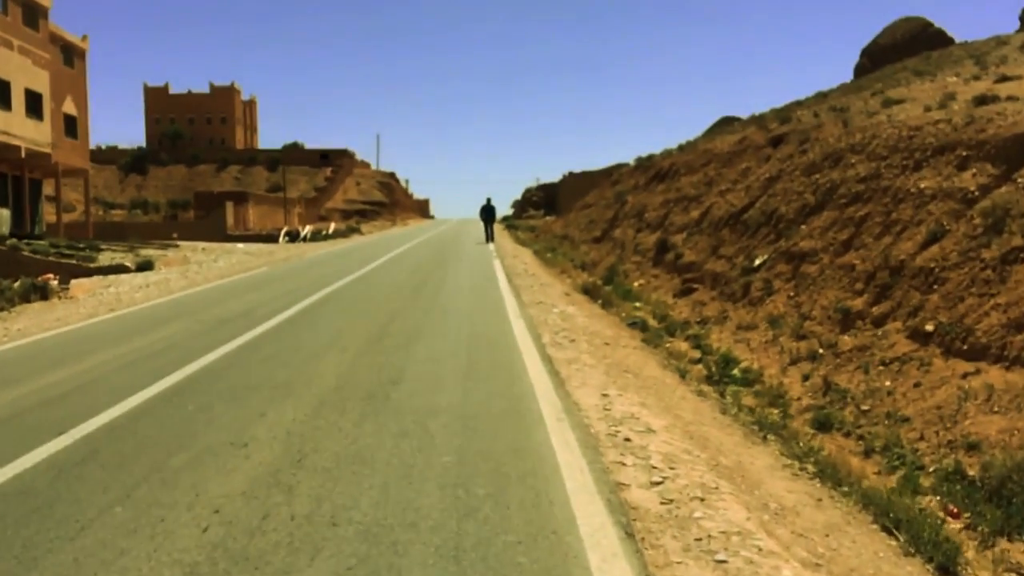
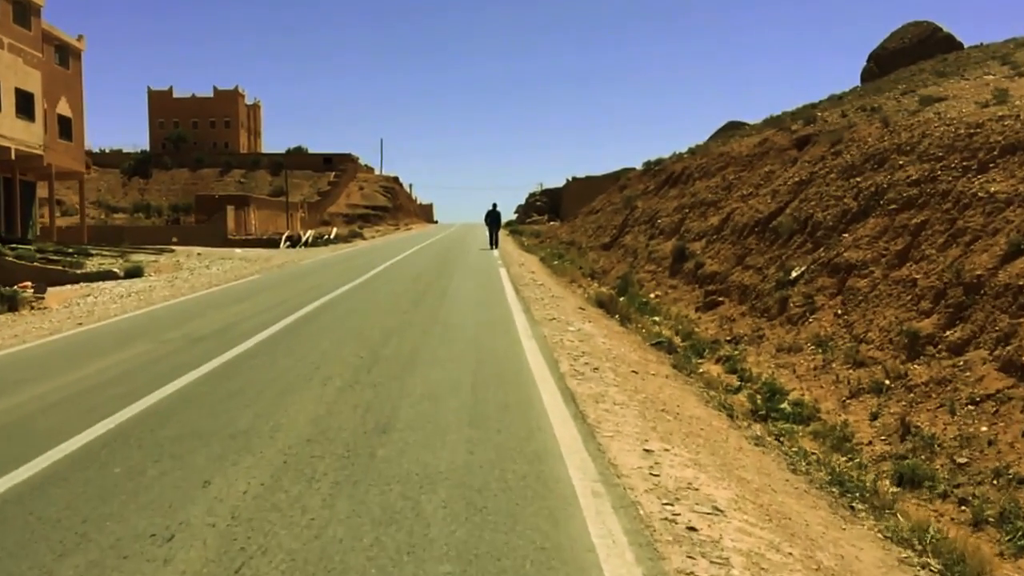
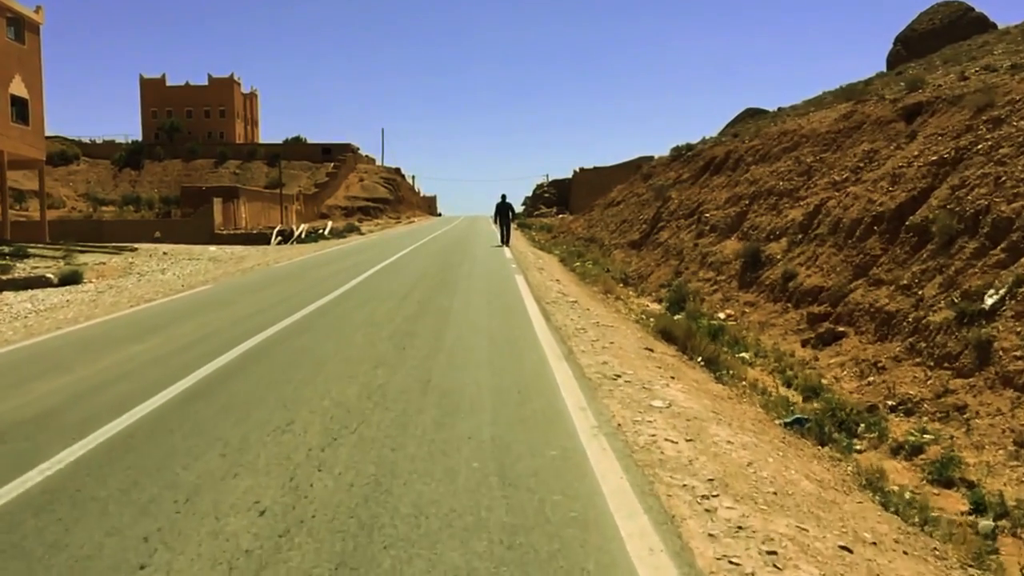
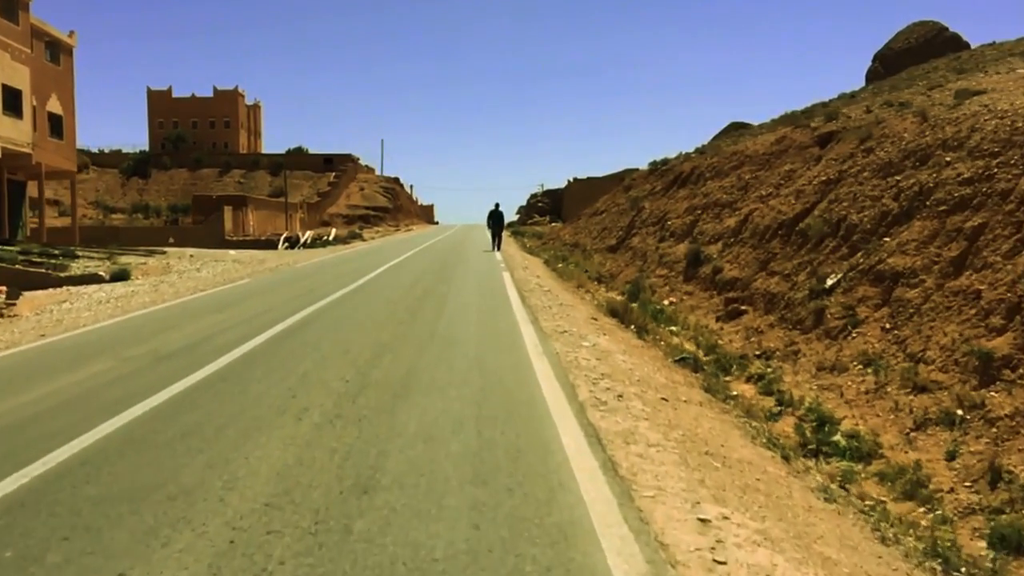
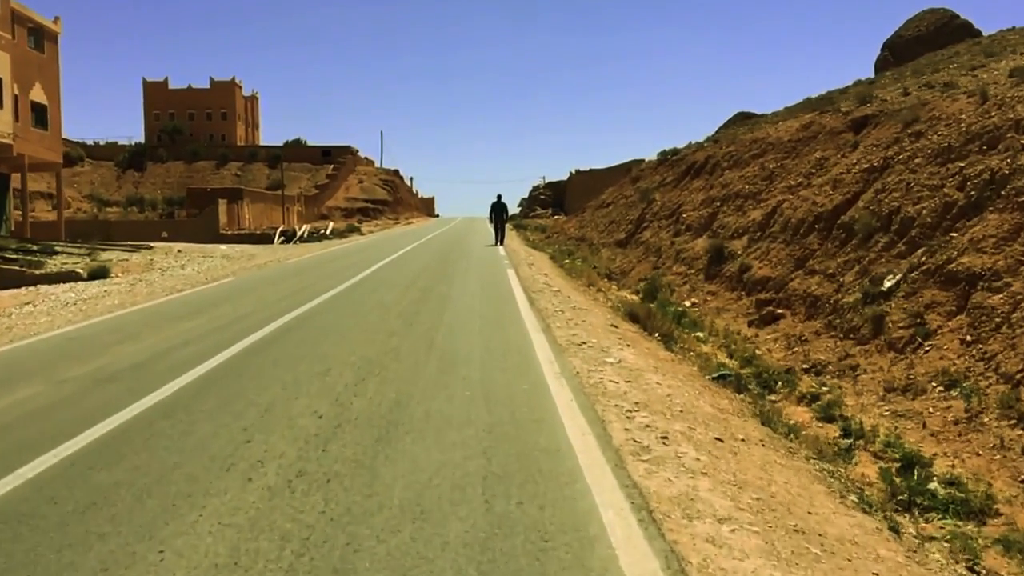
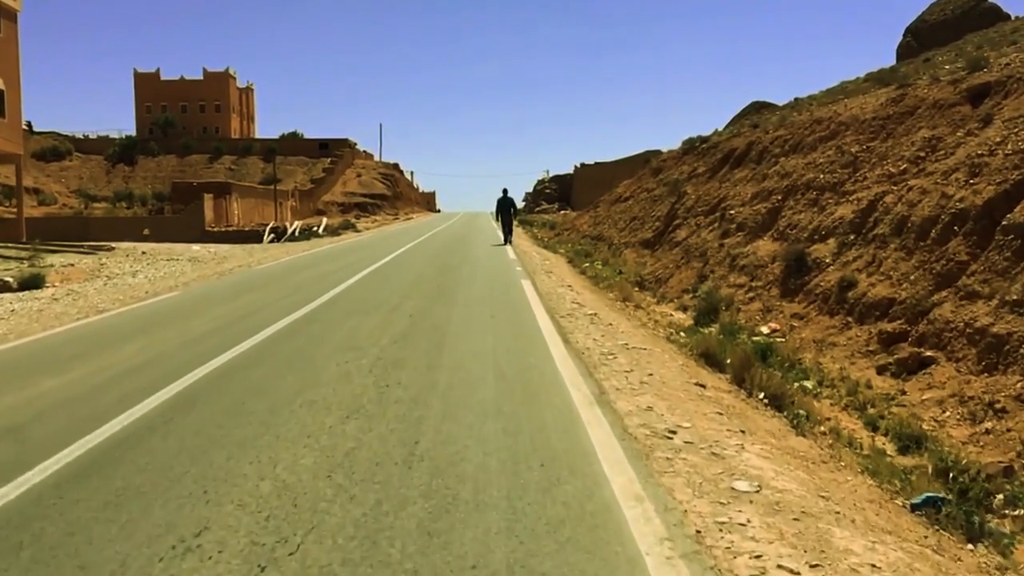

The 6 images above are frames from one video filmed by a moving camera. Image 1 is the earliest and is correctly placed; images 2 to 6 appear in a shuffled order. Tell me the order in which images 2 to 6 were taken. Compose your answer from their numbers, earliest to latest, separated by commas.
2, 4, 5, 3, 6
